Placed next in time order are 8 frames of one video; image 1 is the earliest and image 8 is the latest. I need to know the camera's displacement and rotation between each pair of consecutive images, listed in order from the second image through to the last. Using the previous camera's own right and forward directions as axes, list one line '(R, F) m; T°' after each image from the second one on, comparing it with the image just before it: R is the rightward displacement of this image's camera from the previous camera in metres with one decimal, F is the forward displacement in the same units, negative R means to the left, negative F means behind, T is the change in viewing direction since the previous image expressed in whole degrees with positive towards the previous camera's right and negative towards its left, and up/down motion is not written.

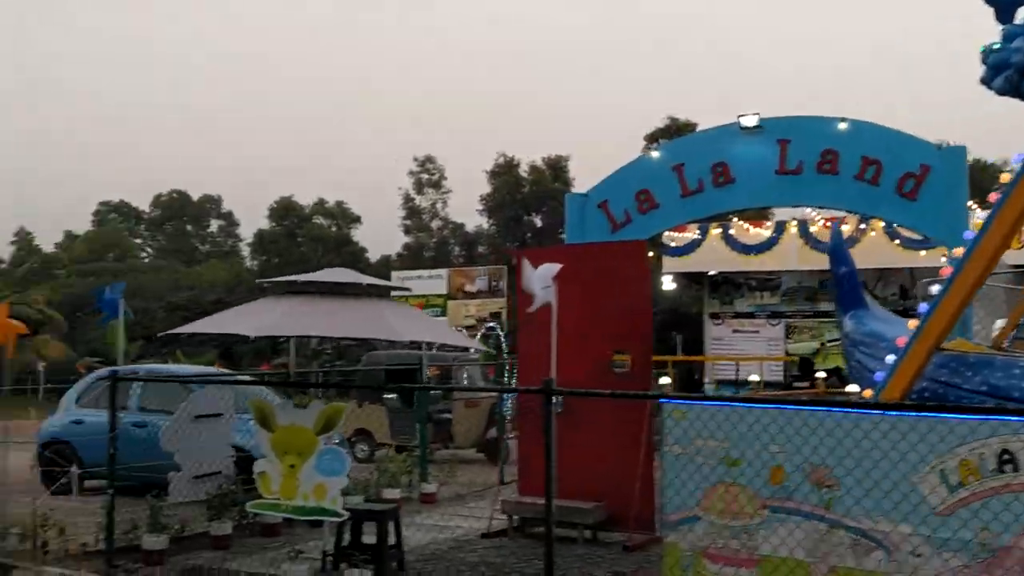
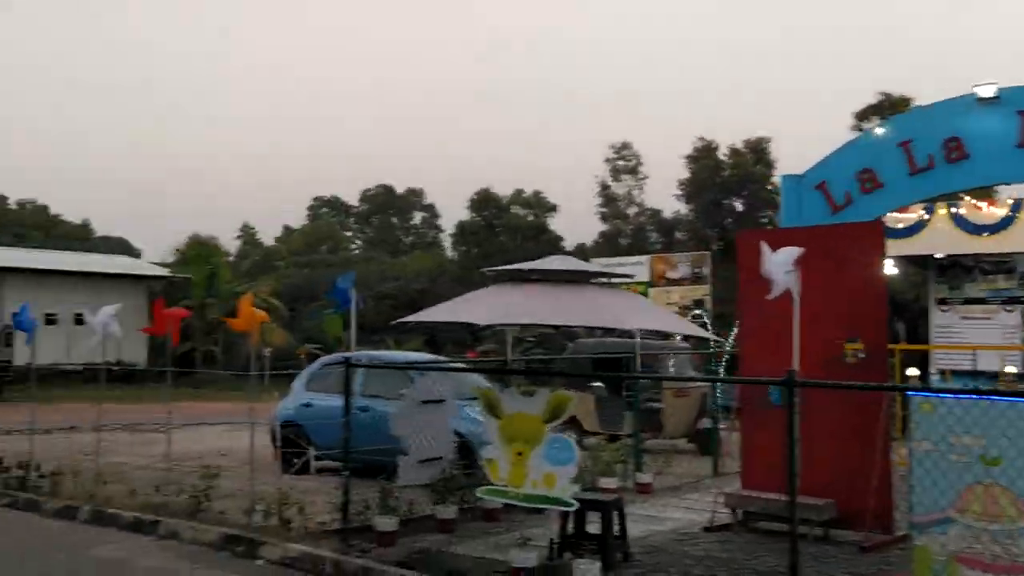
(-0.2, +0.1) m; -11°
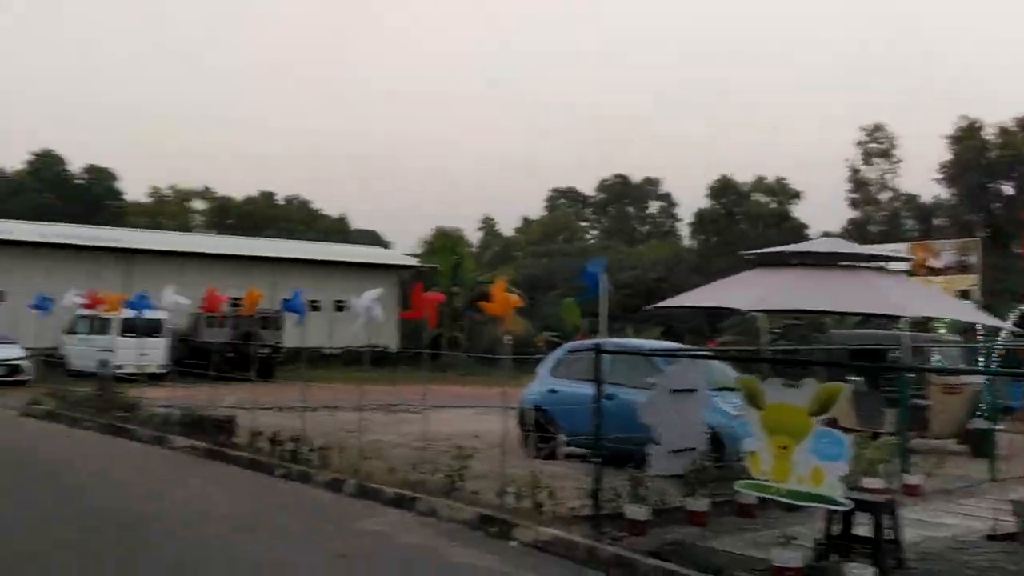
(-0.1, +0.1) m; -14°
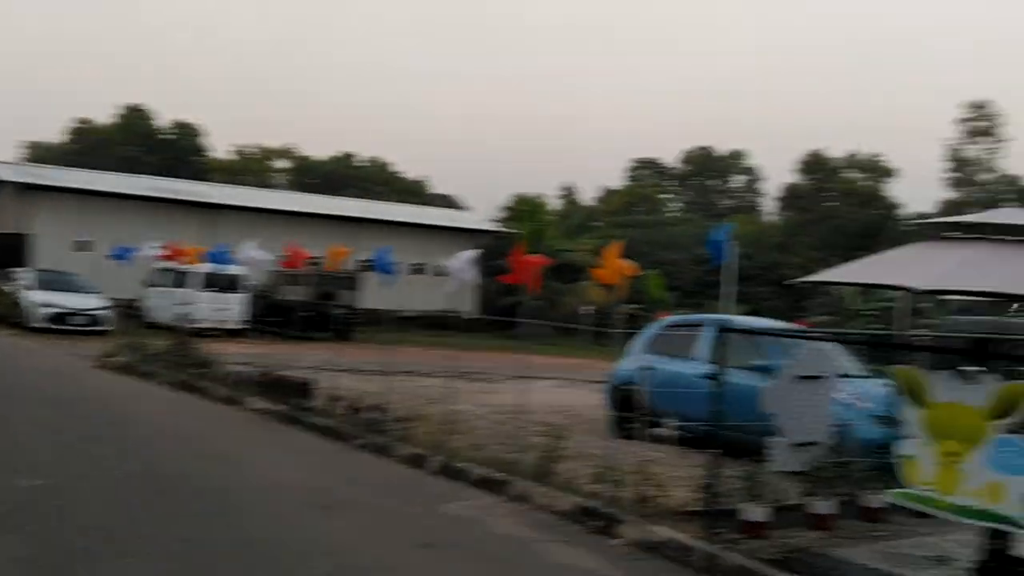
(-0.3, +0.8) m; -4°
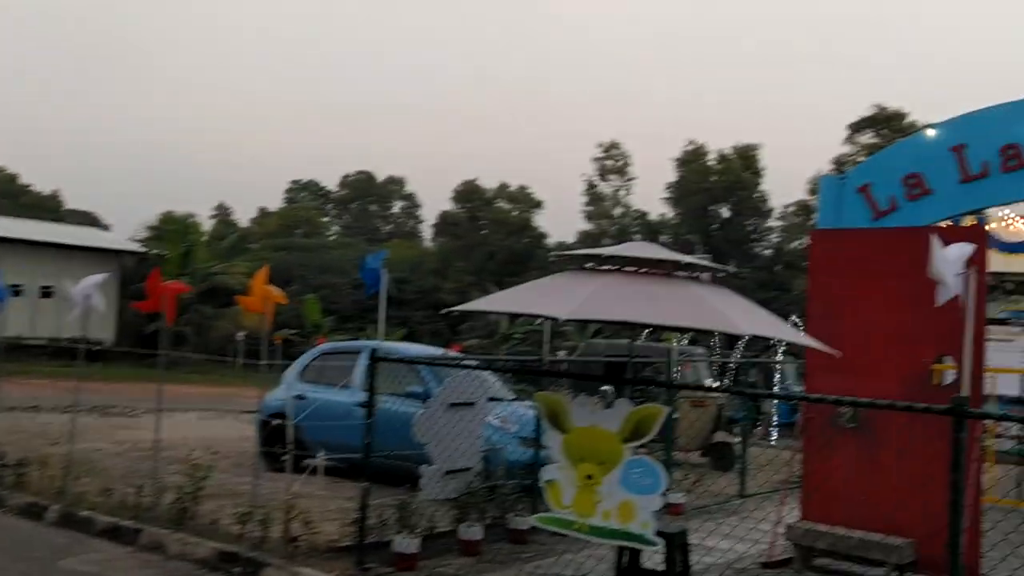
(+0.1, +0.2) m; +20°
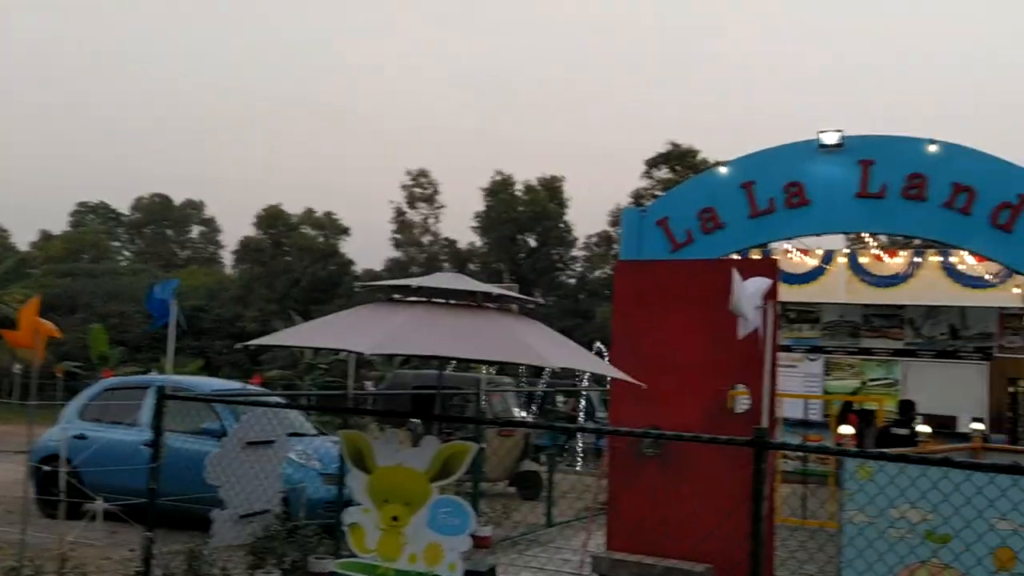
(0.0, +0.2) m; +11°
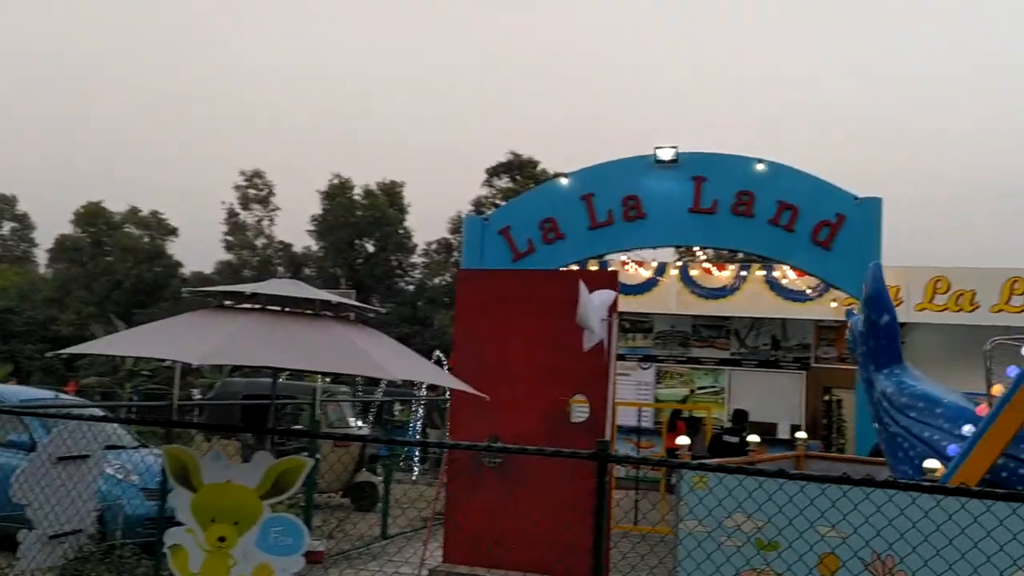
(0.0, +0.1) m; +9°
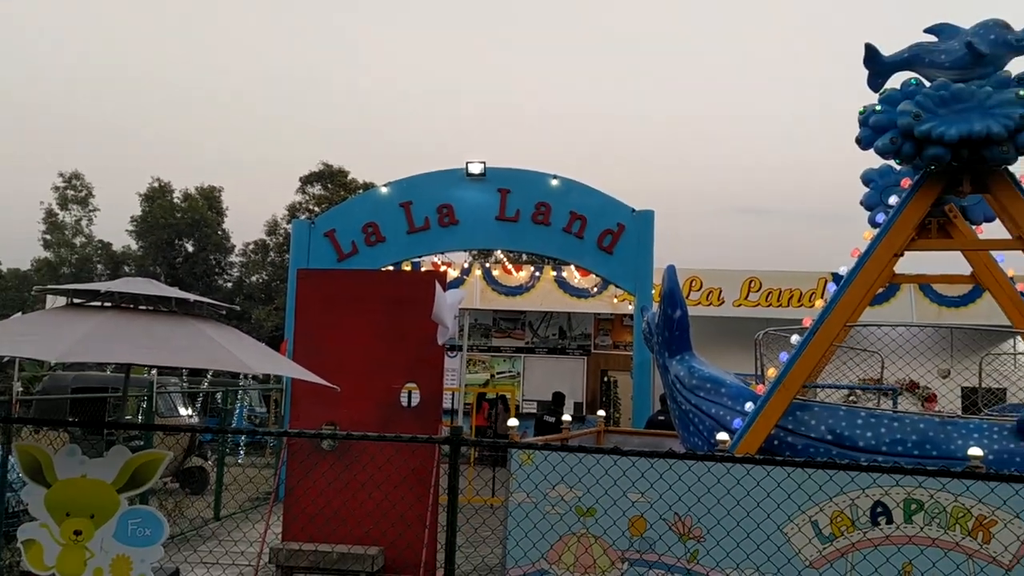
(-0.2, -1.6) m; +11°
